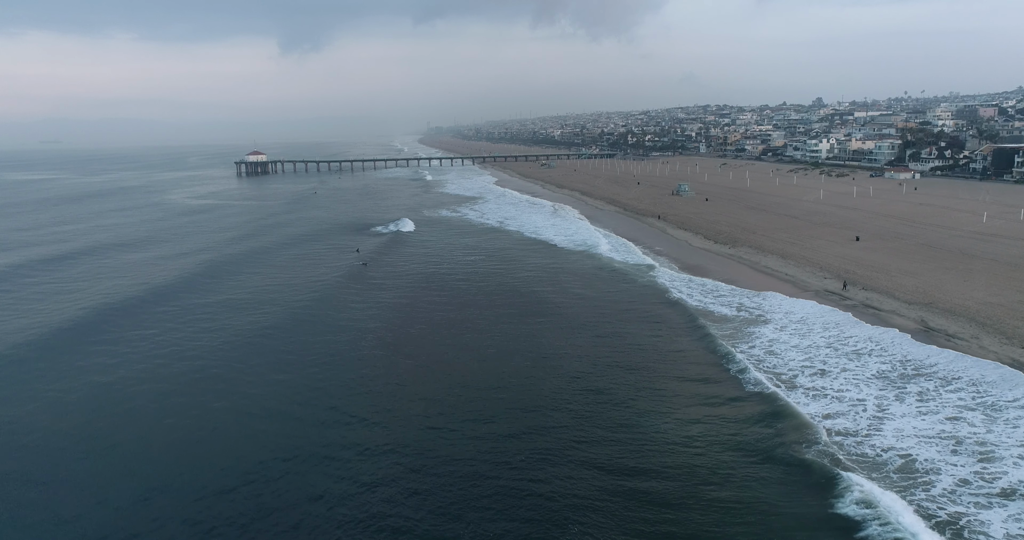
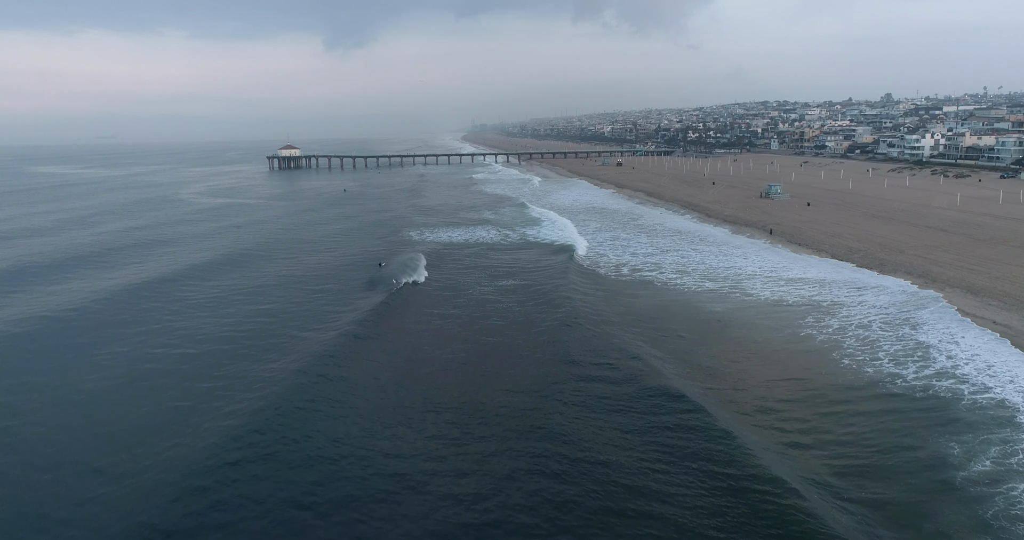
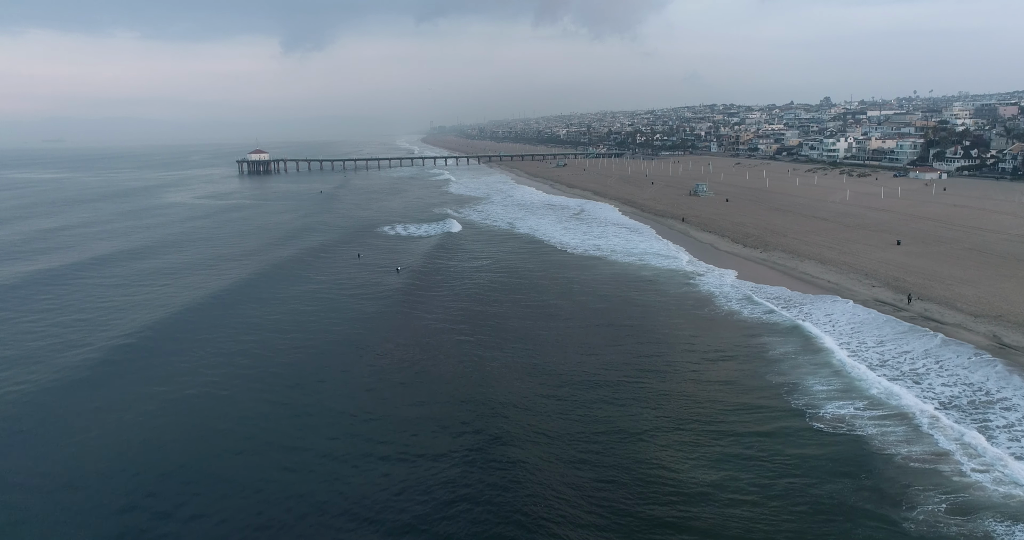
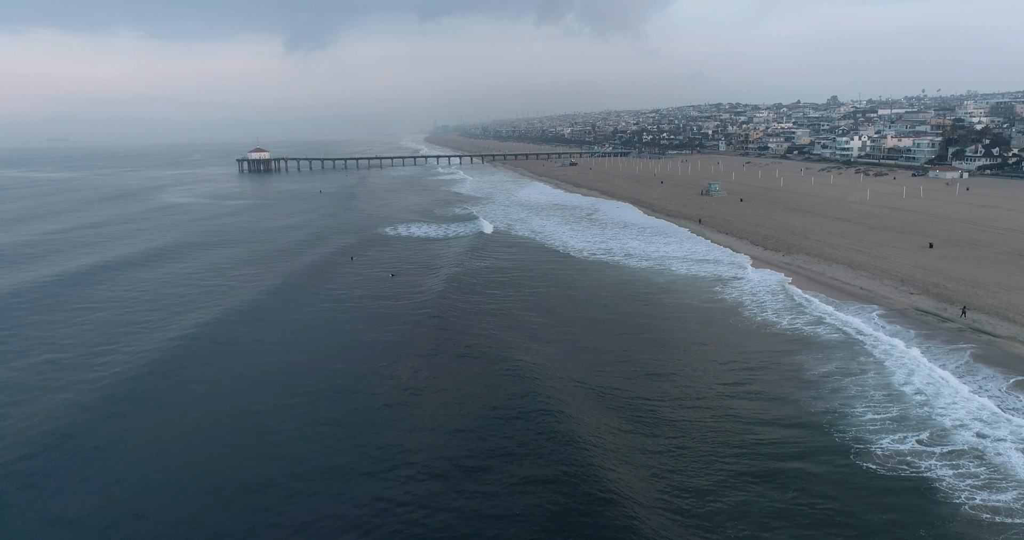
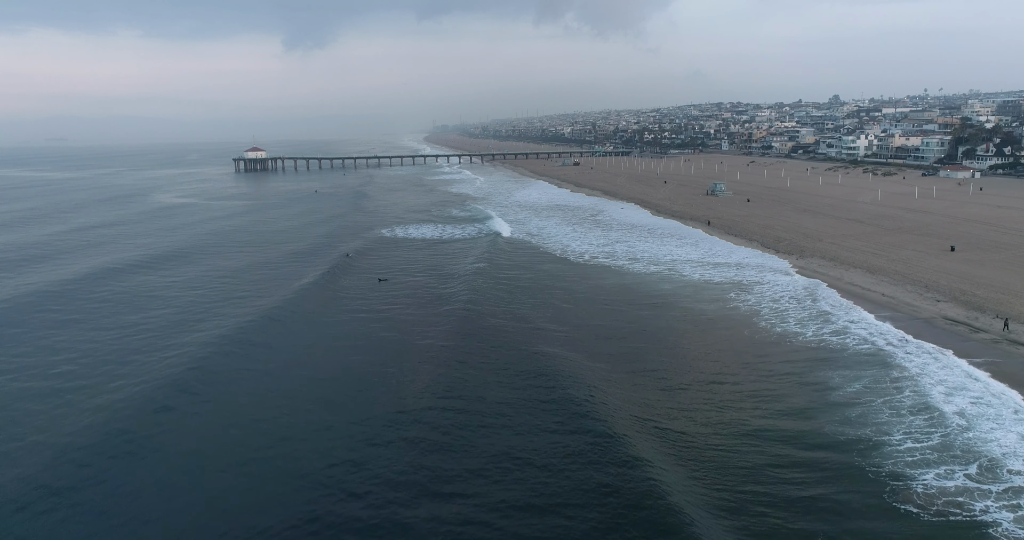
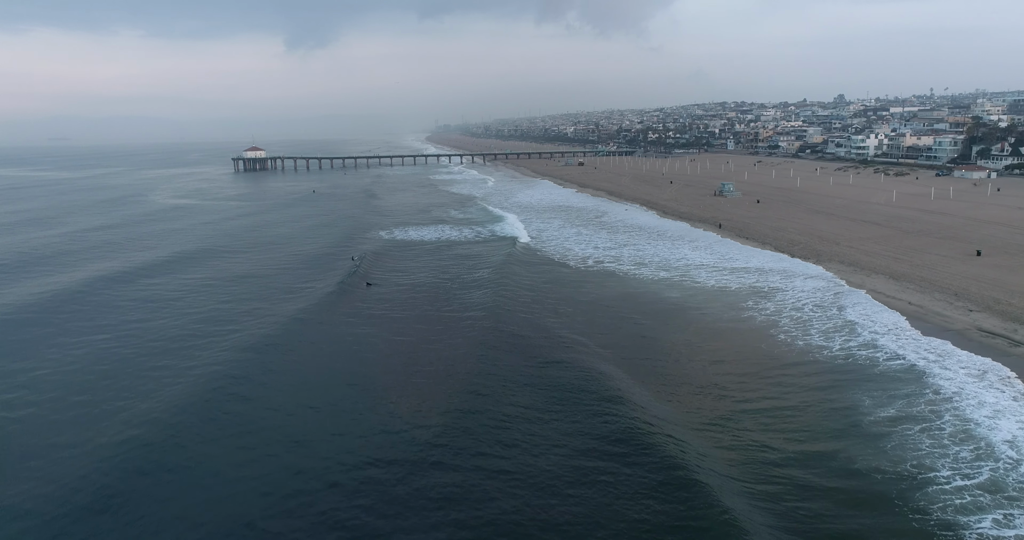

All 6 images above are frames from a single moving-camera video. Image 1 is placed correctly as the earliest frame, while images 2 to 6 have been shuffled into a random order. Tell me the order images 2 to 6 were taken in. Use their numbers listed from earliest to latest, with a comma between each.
3, 4, 5, 6, 2
